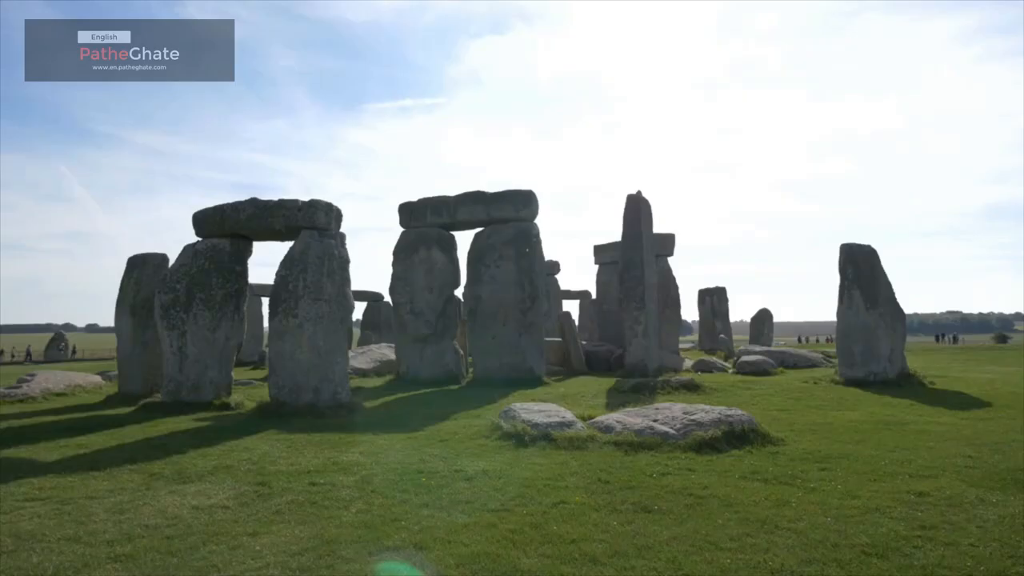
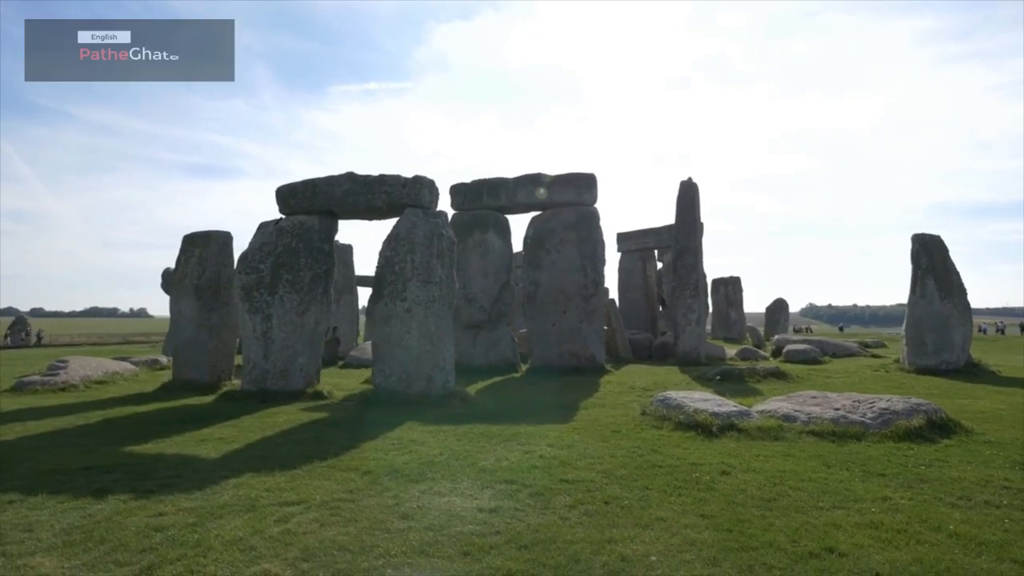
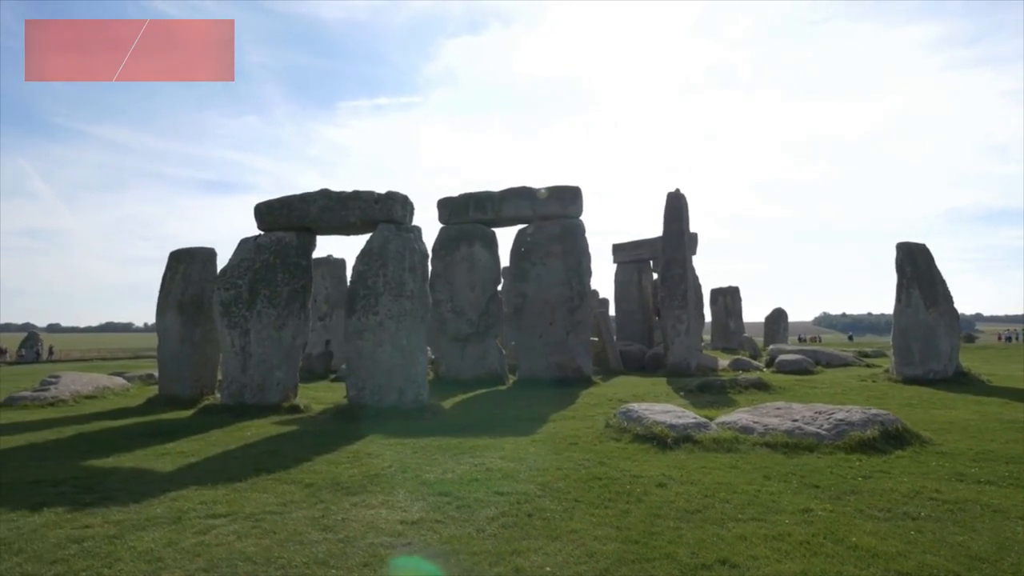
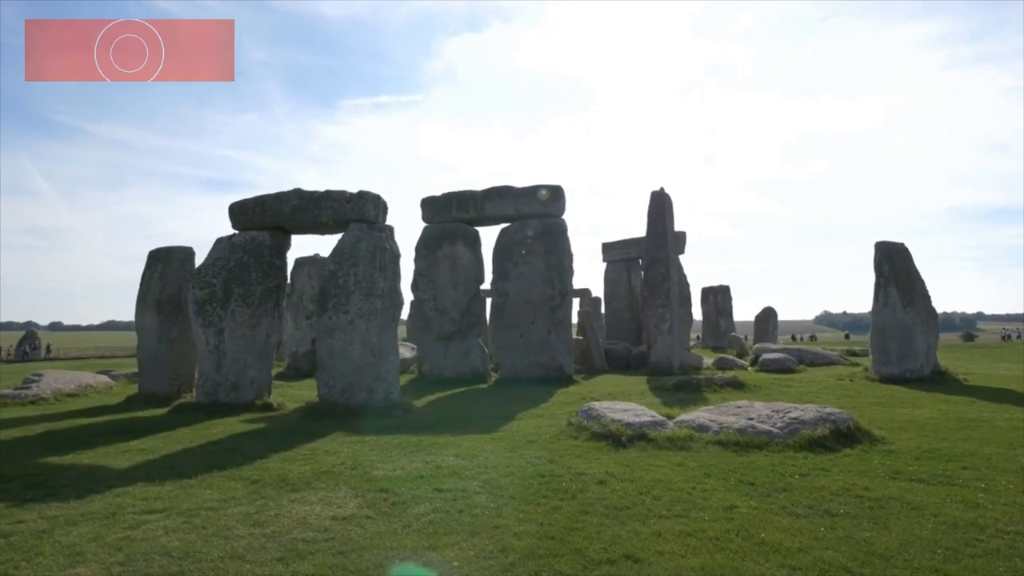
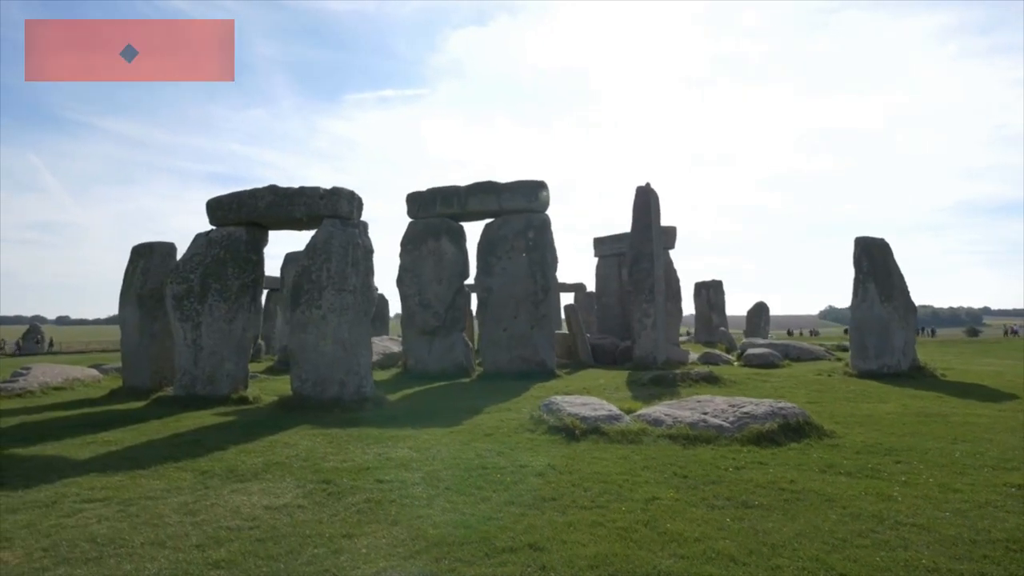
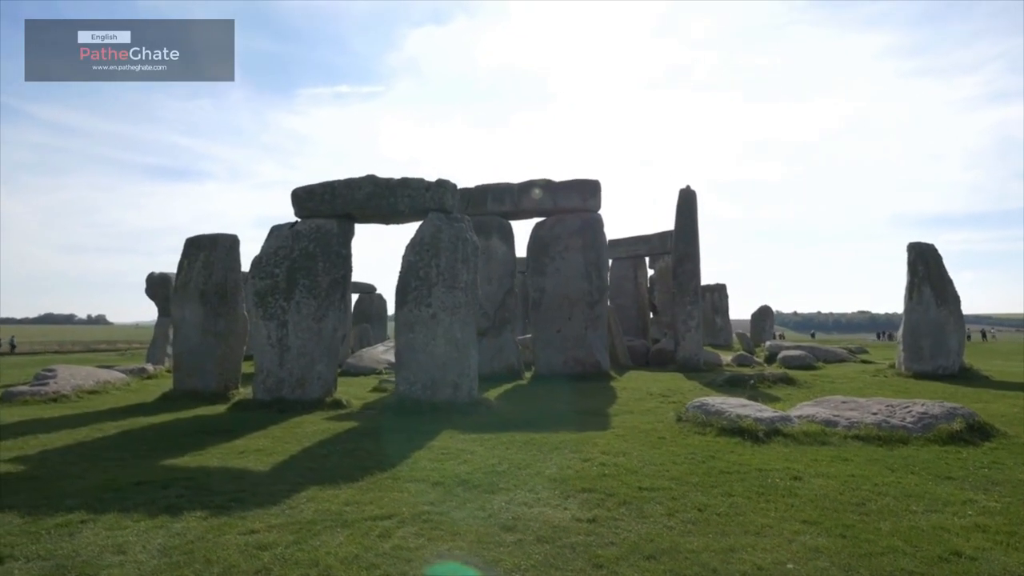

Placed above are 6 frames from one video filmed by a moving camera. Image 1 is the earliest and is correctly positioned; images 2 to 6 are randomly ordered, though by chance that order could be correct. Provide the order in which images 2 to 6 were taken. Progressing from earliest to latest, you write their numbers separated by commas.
5, 4, 3, 2, 6
